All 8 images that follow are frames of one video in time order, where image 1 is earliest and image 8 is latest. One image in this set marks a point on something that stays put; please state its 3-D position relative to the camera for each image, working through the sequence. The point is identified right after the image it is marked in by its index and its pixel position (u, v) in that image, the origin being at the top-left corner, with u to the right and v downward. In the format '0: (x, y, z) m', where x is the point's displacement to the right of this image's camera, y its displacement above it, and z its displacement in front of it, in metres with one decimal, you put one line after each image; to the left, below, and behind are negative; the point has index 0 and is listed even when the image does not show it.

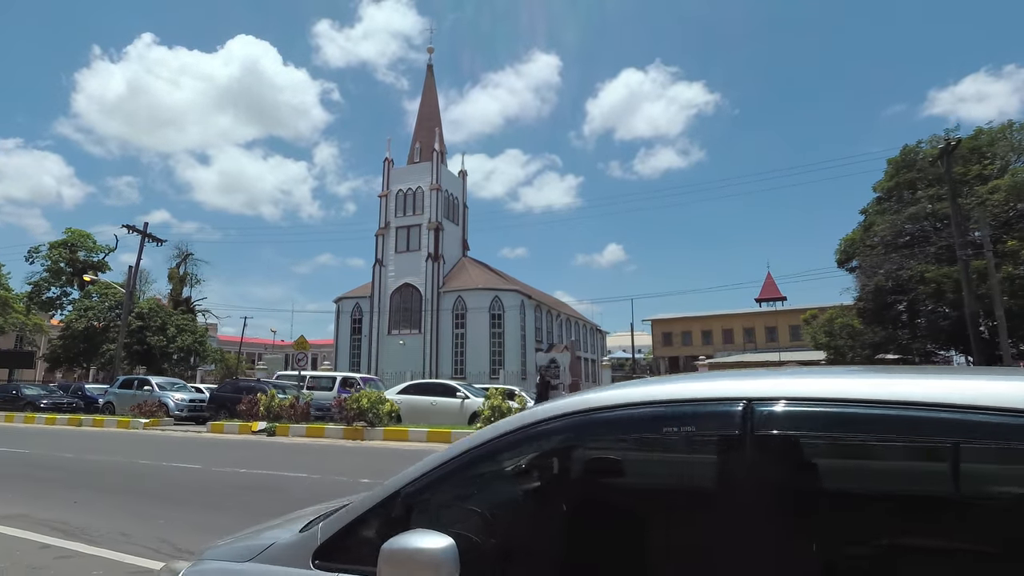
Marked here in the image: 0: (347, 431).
0: (-4.5, -3.9, +15.0) m
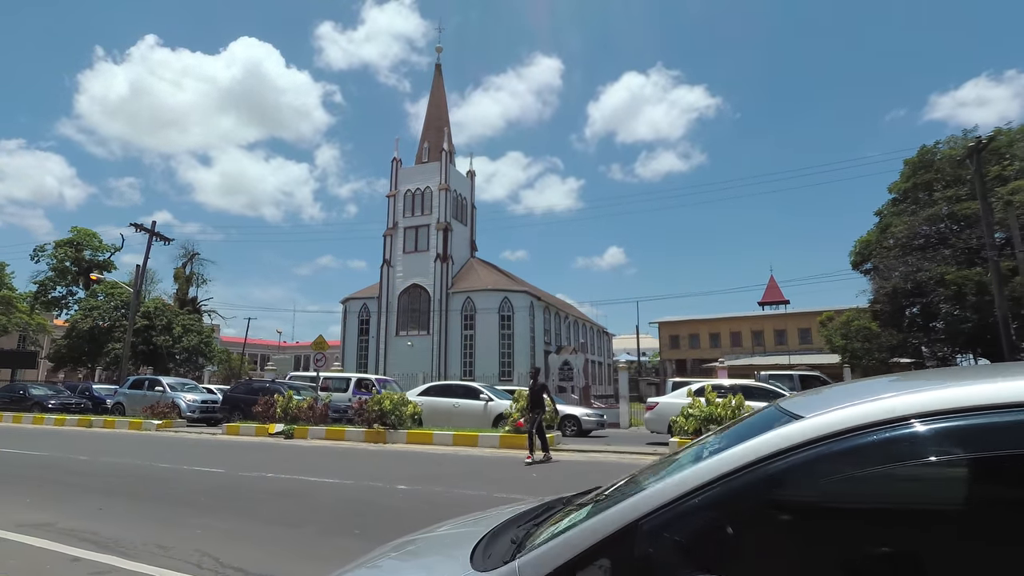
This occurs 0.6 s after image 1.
0: (-3.8, -3.9, +14.5) m
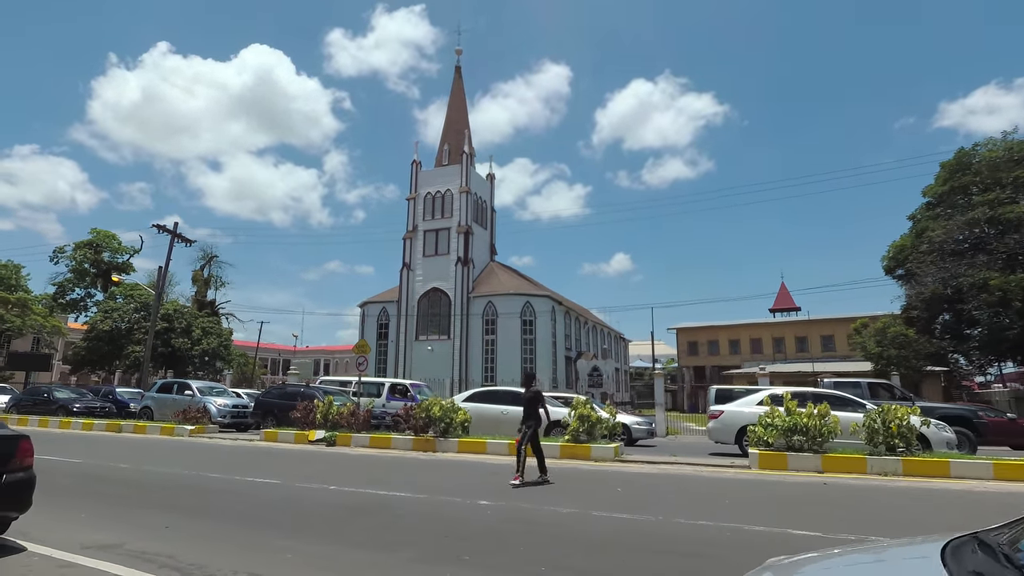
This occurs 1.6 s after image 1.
0: (-2.4, -3.9, +13.7) m
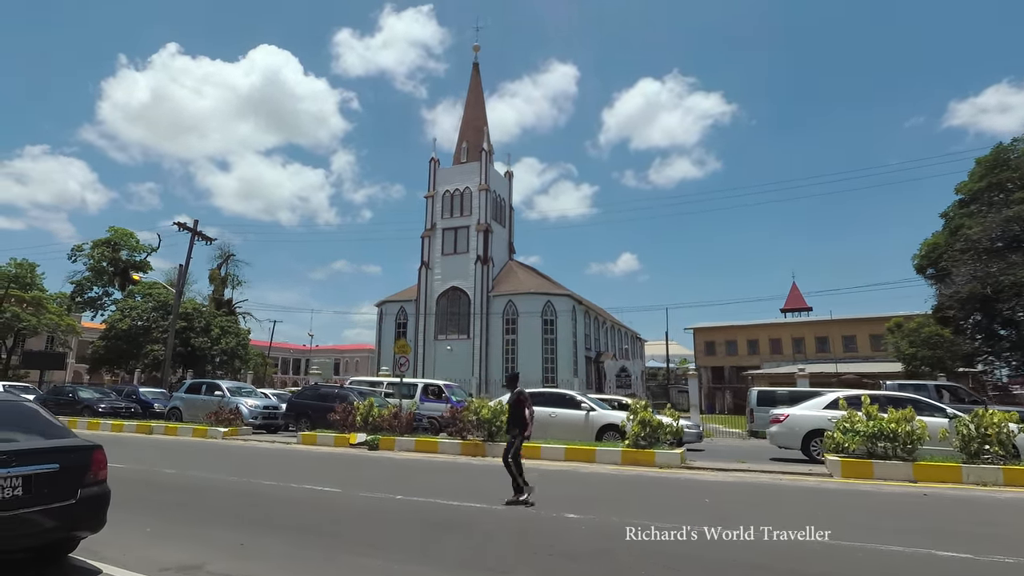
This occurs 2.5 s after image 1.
0: (-1.1, -3.8, +13.1) m
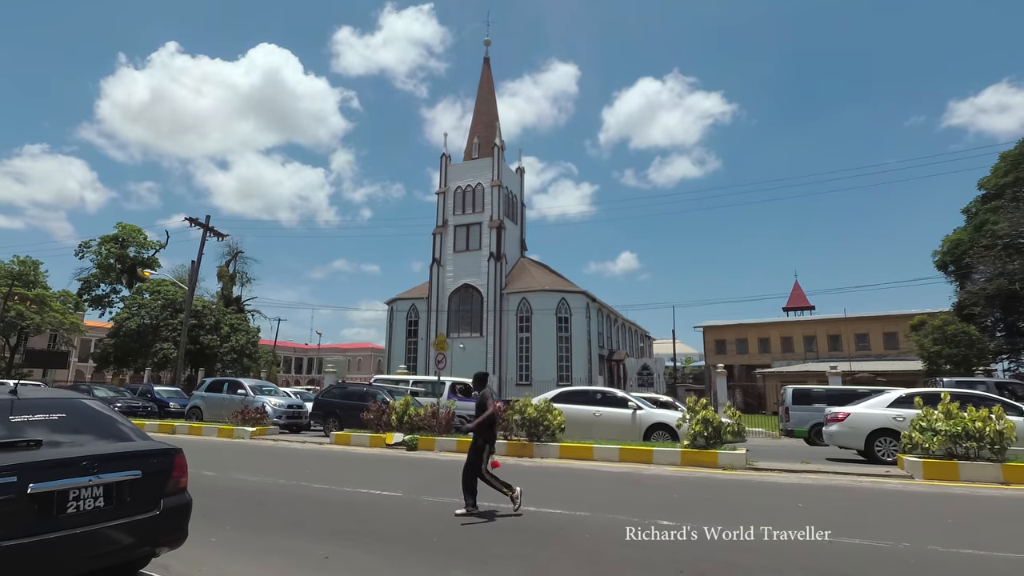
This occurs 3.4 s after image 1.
0: (0.0, -3.6, +12.5) m
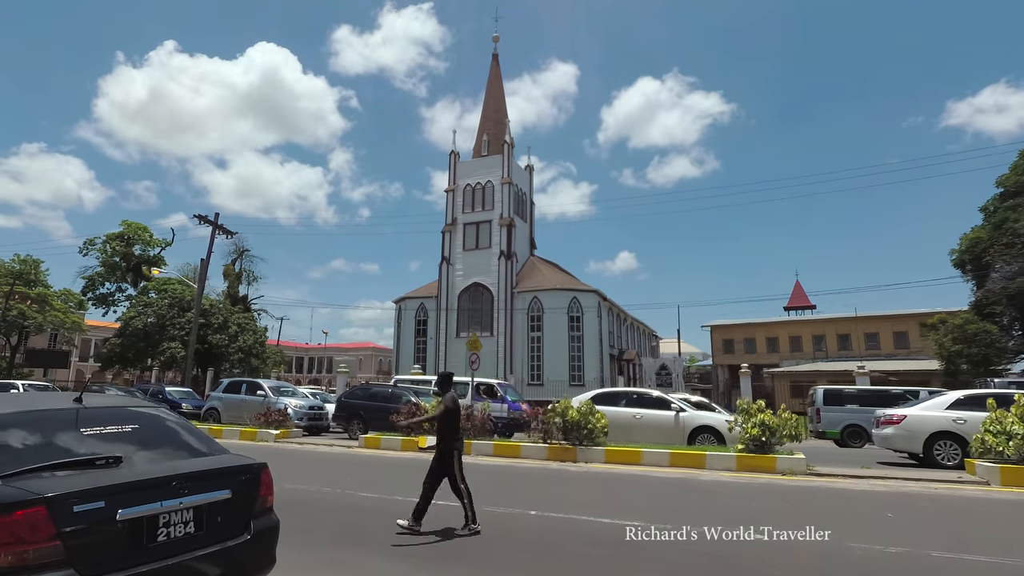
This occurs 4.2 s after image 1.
0: (+0.9, -3.6, +12.0) m
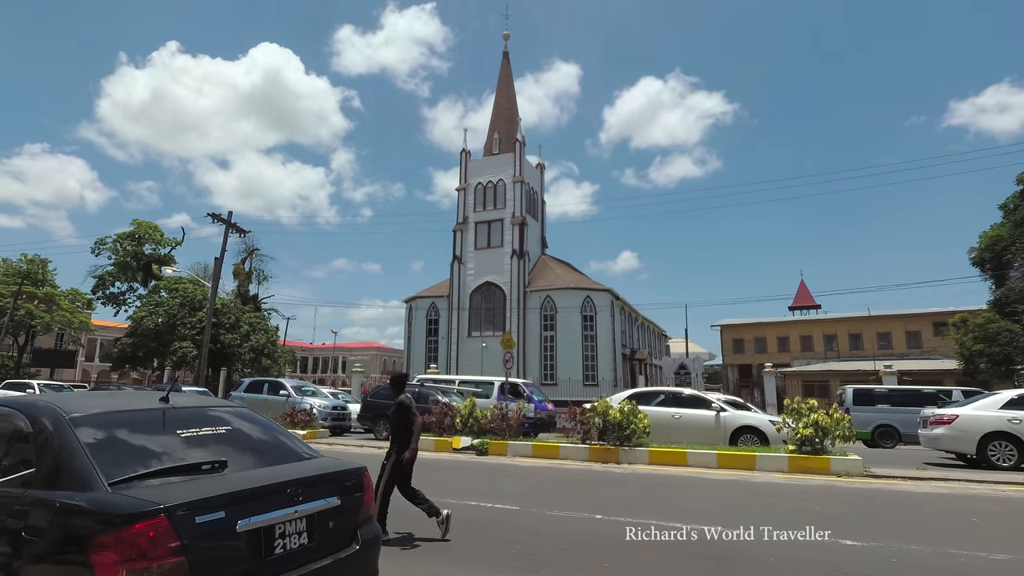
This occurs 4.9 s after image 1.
0: (+1.7, -3.5, +11.7) m
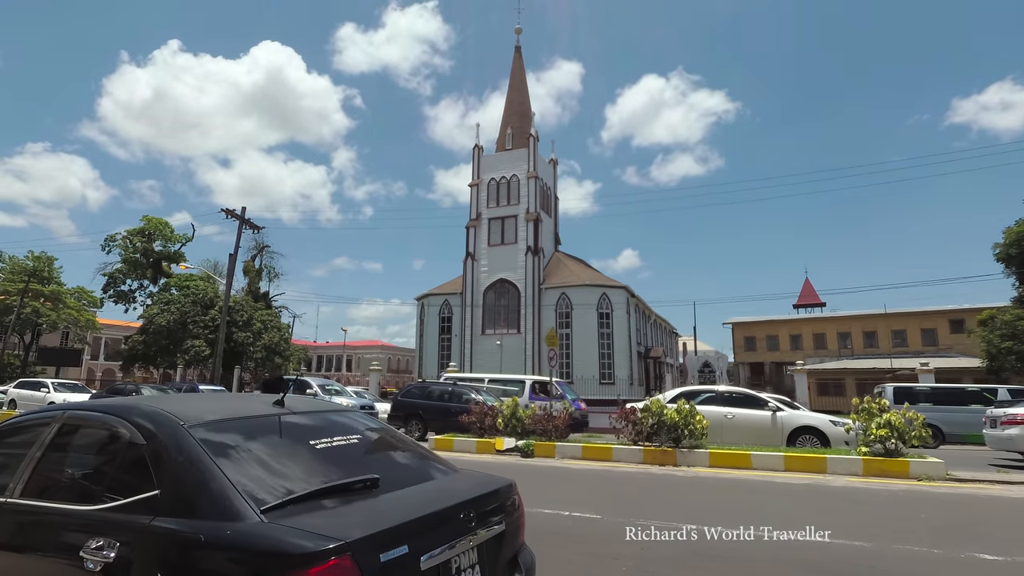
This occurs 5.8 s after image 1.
0: (+2.8, -3.4, +11.1) m
